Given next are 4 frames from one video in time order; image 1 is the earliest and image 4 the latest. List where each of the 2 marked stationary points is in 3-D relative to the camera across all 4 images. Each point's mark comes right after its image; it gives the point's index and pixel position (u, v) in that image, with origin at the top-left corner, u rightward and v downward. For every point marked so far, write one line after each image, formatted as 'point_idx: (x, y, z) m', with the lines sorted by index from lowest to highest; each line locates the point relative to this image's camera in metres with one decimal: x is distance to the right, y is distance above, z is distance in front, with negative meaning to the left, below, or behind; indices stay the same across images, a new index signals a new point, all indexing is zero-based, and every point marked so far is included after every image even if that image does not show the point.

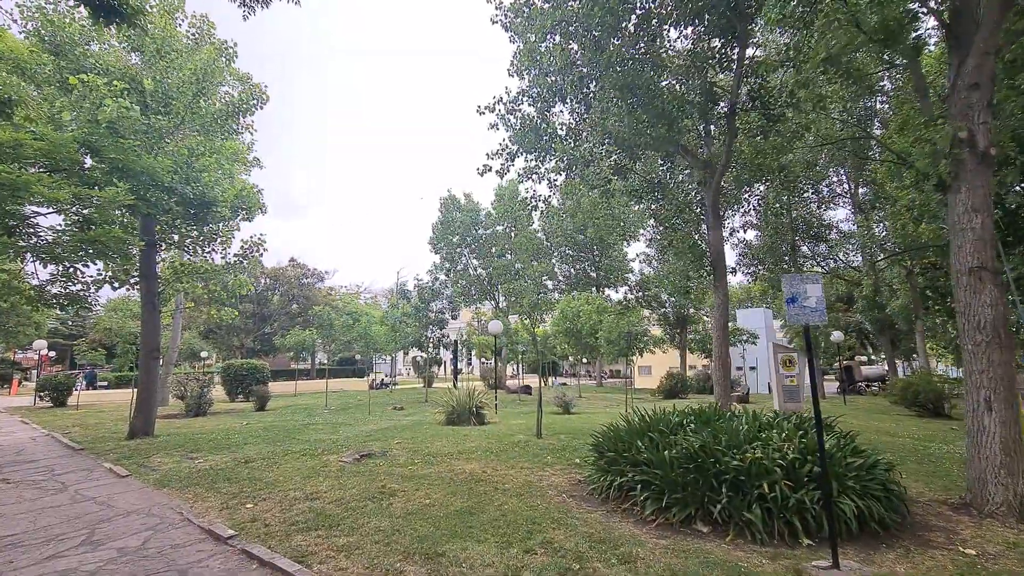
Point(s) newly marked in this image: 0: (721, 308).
0: (+3.0, -0.3, +7.1) m
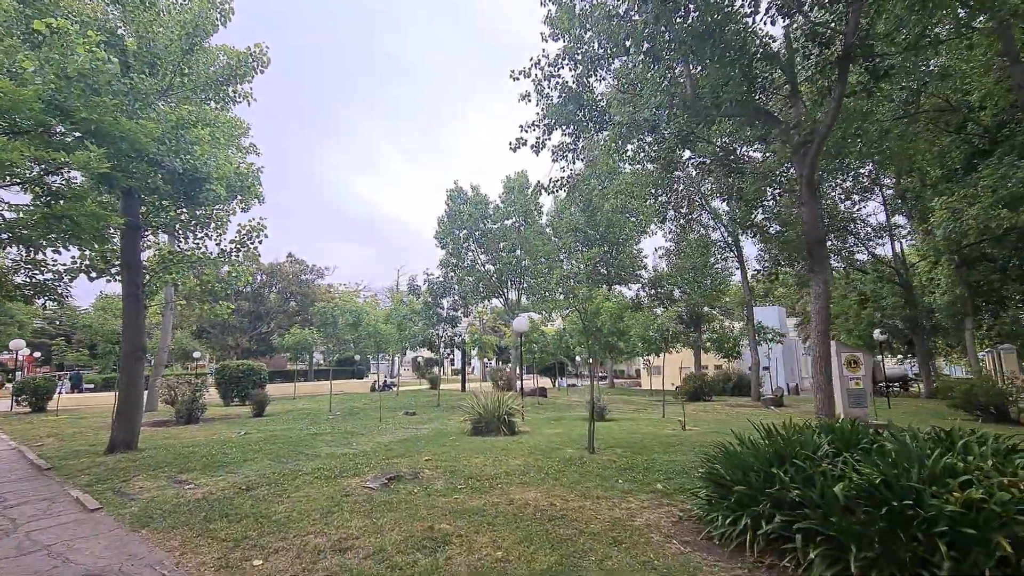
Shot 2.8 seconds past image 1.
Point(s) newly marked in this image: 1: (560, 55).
0: (+3.7, -0.1, +6.0) m
1: (+0.8, +4.1, +8.7) m
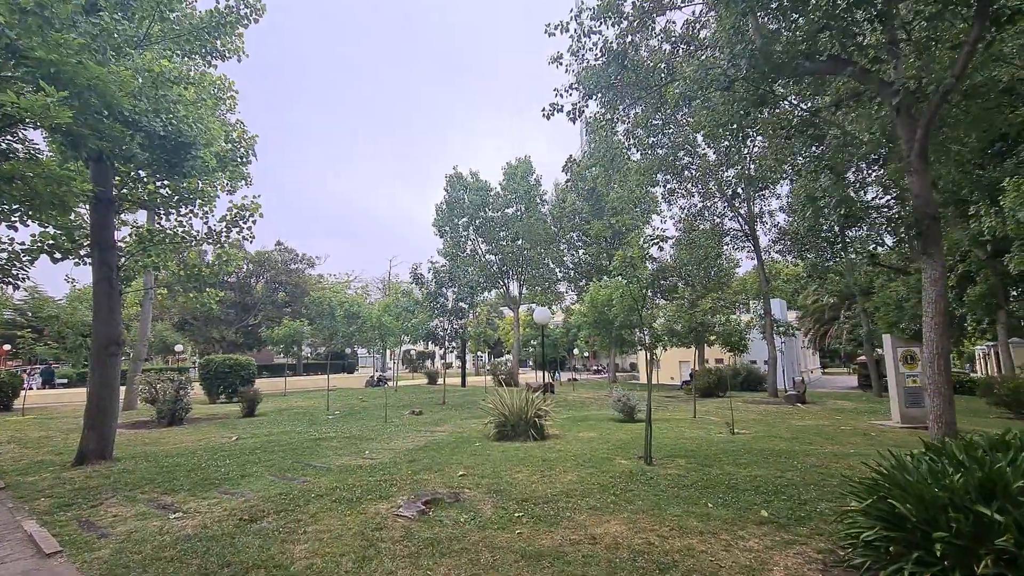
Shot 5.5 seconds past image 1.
0: (+4.3, +0.1, +5.0) m
1: (+1.4, +4.3, +7.6) m
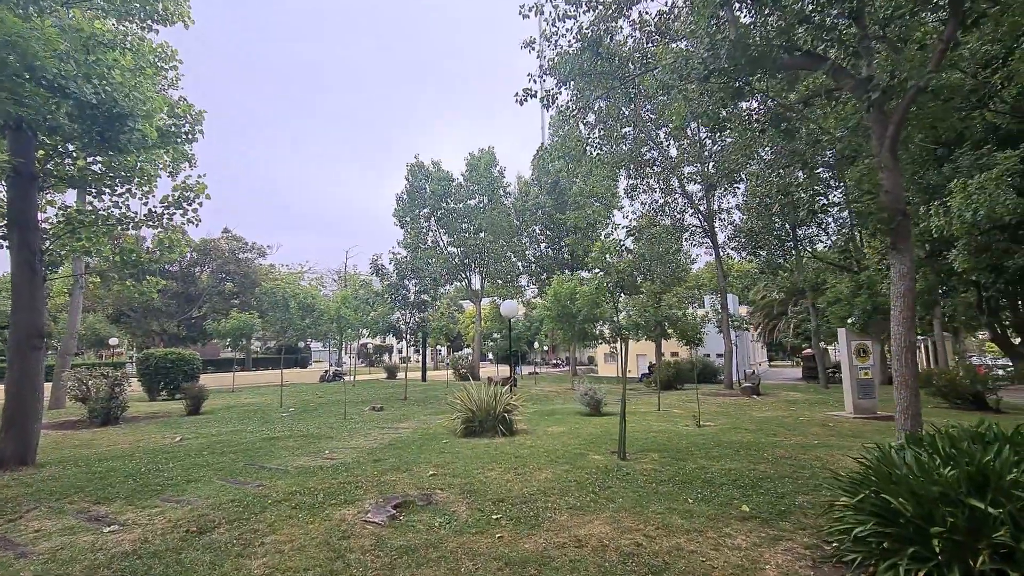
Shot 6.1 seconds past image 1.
0: (+4.1, +0.1, +5.1) m
1: (+1.0, +4.4, +7.4) m
